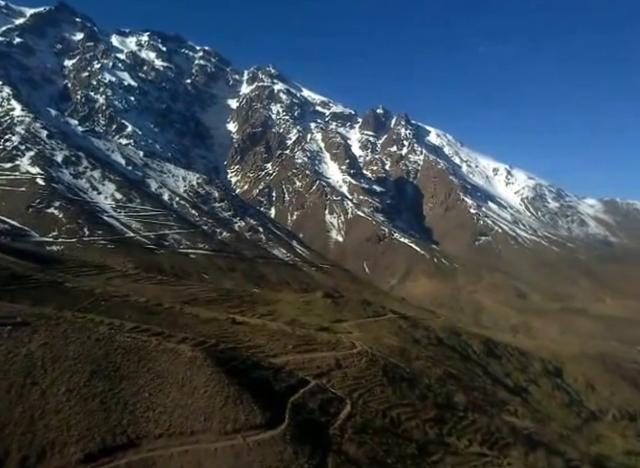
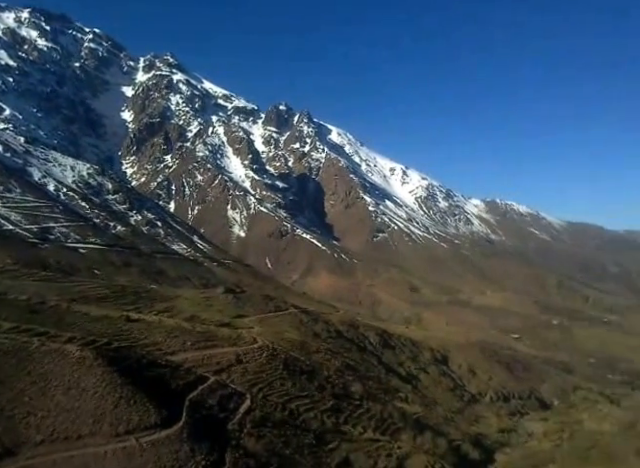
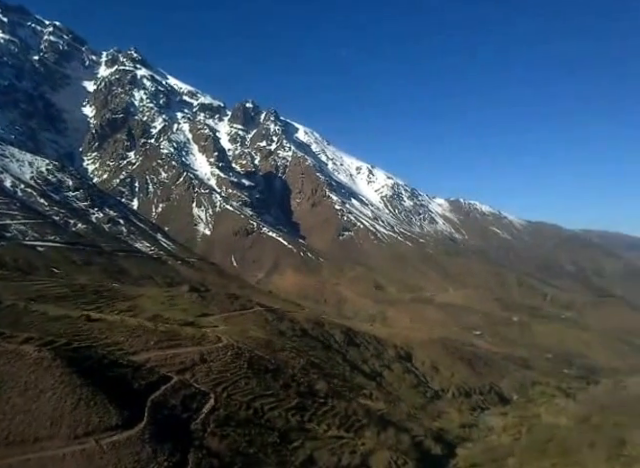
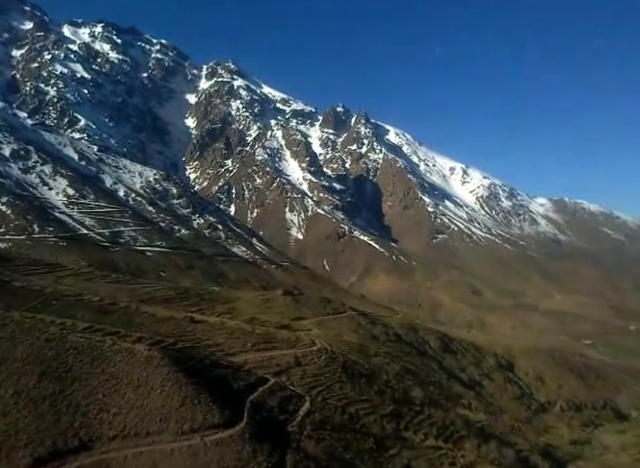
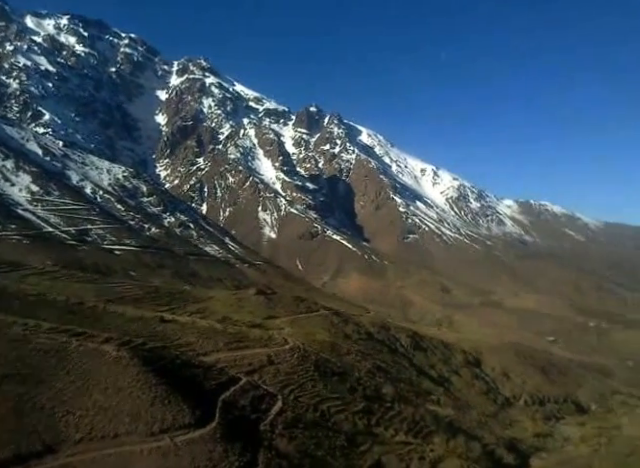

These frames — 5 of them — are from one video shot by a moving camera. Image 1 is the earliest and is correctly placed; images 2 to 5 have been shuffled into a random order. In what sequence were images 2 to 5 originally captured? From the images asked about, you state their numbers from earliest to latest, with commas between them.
4, 5, 2, 3
